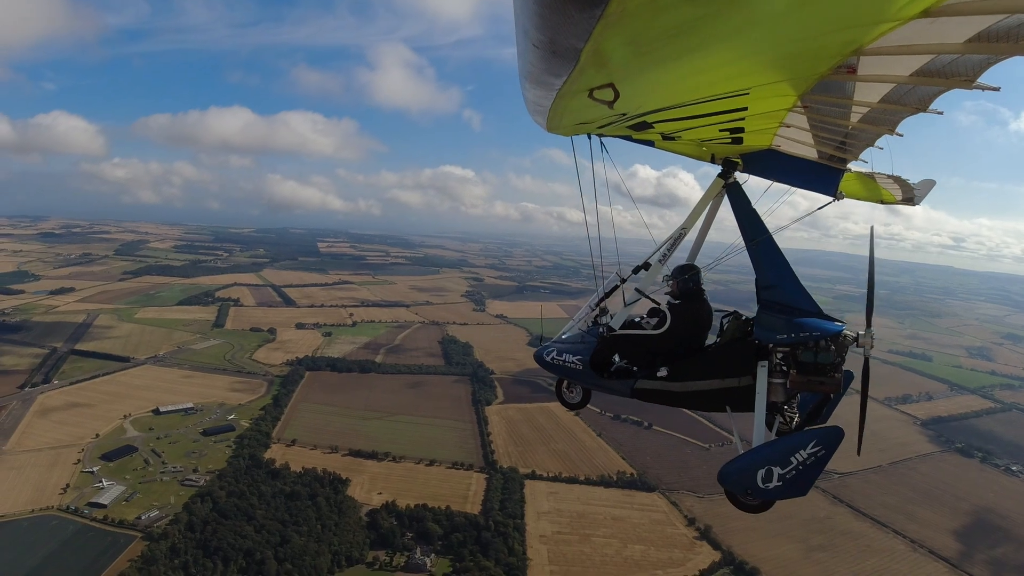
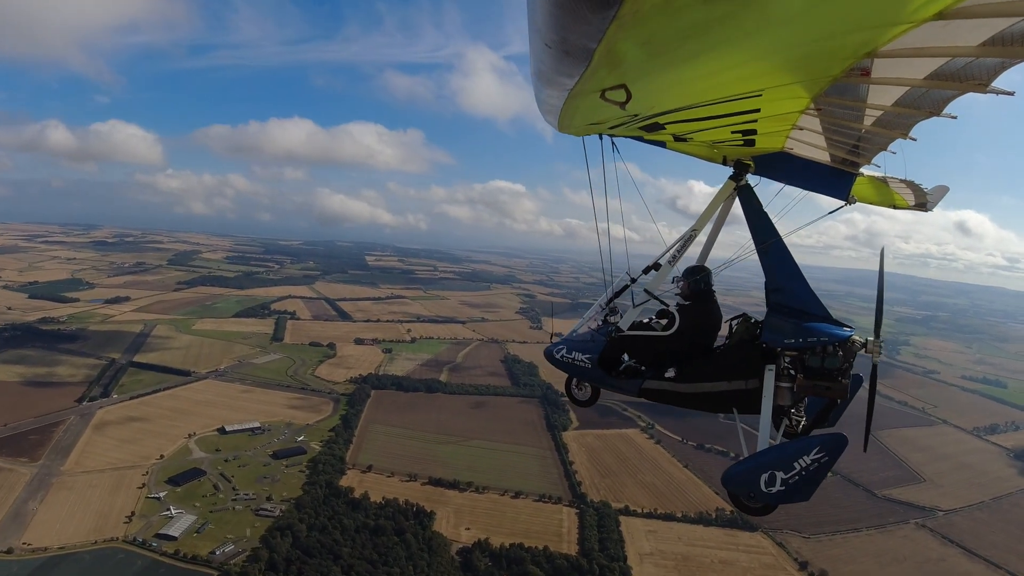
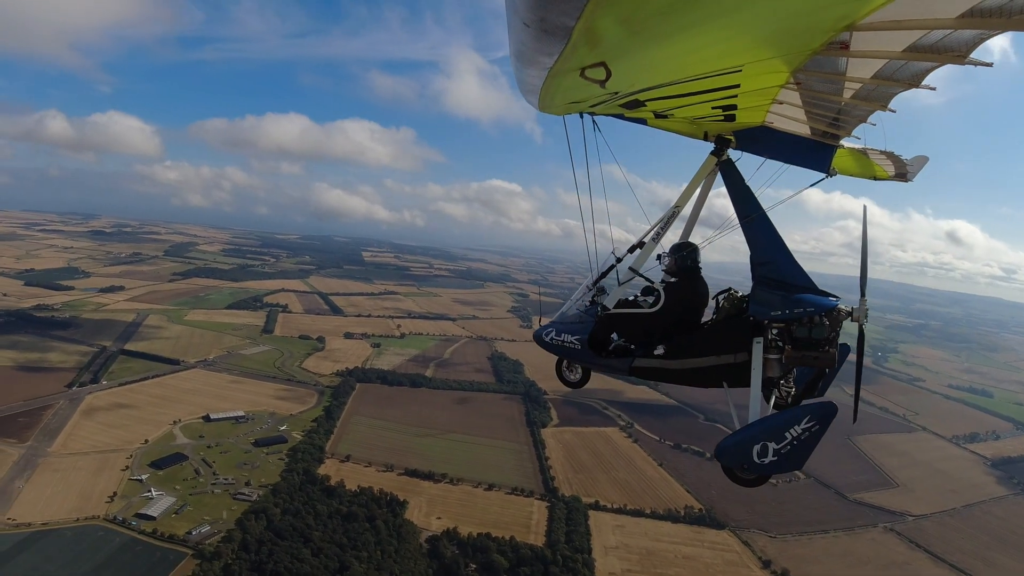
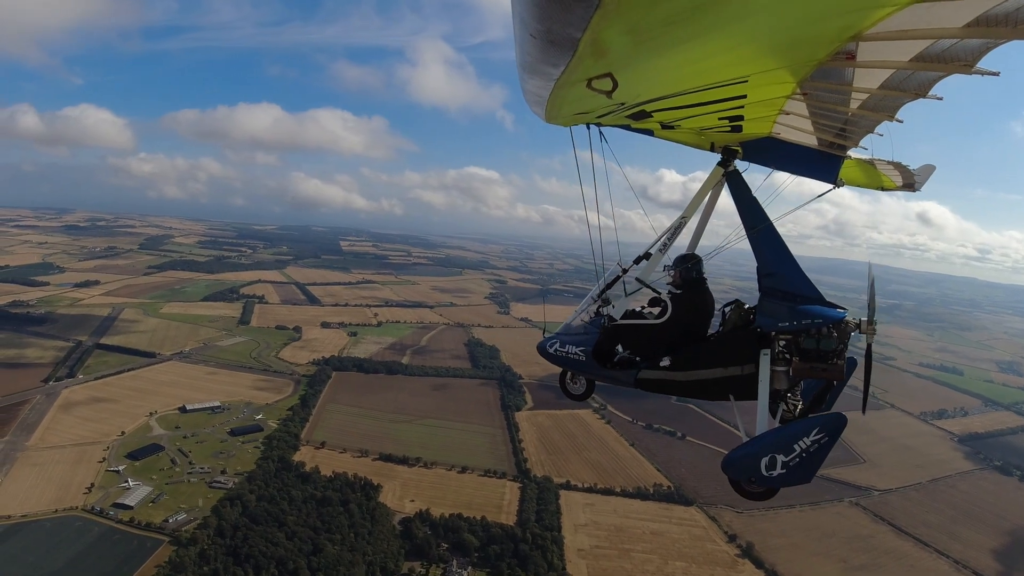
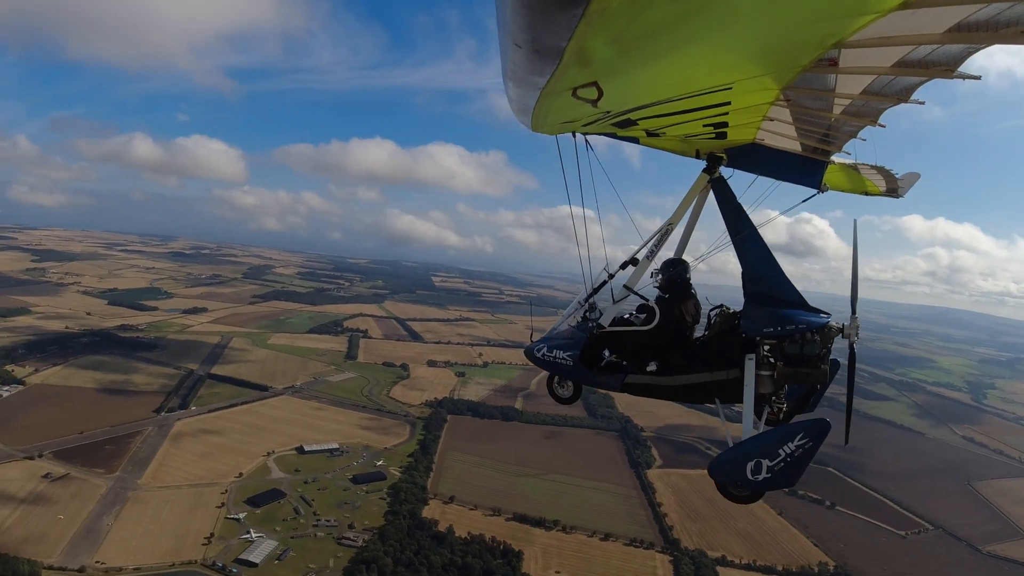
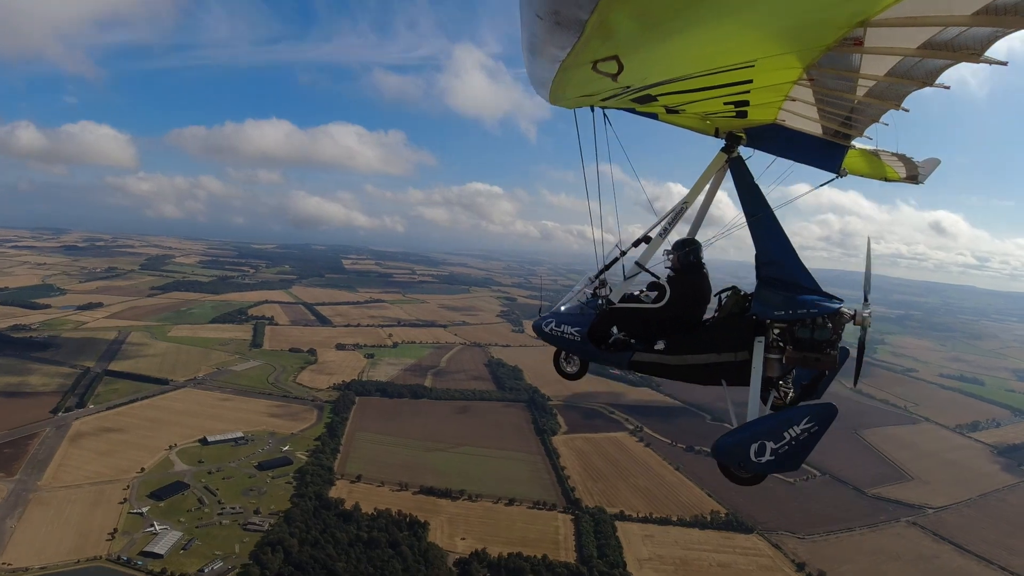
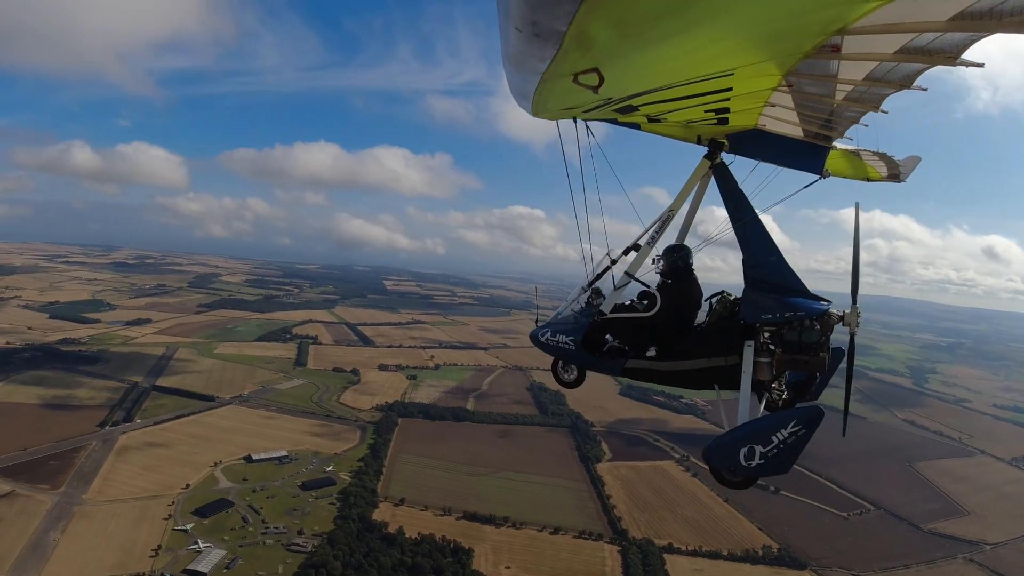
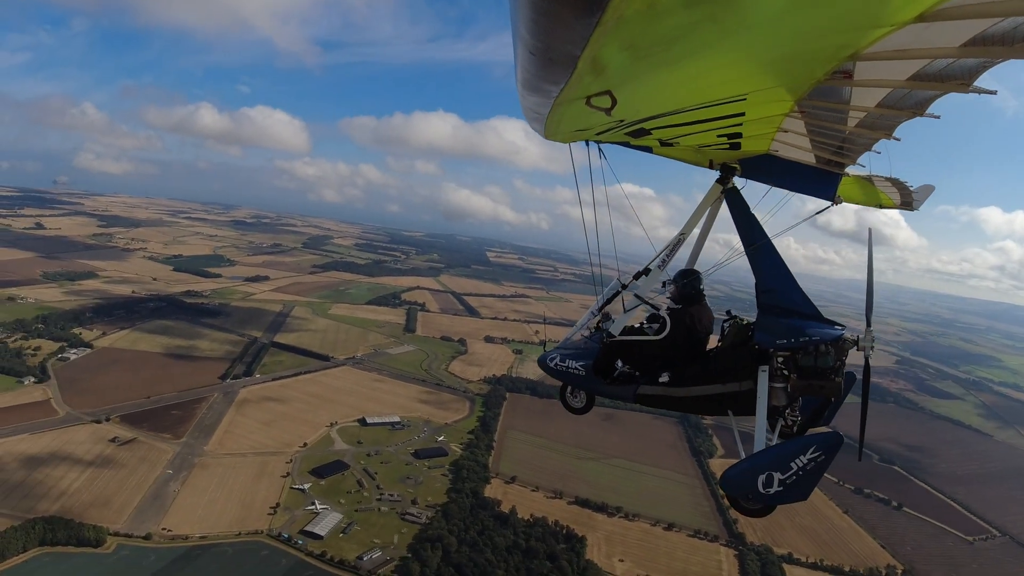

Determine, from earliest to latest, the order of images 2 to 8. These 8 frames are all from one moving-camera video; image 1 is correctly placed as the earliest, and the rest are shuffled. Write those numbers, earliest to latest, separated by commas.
4, 3, 2, 6, 7, 5, 8
